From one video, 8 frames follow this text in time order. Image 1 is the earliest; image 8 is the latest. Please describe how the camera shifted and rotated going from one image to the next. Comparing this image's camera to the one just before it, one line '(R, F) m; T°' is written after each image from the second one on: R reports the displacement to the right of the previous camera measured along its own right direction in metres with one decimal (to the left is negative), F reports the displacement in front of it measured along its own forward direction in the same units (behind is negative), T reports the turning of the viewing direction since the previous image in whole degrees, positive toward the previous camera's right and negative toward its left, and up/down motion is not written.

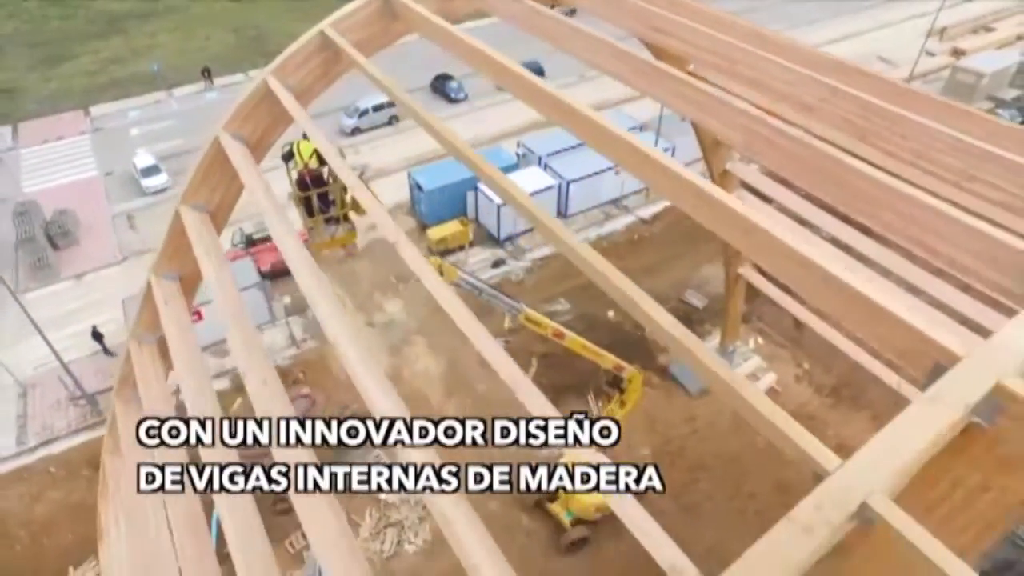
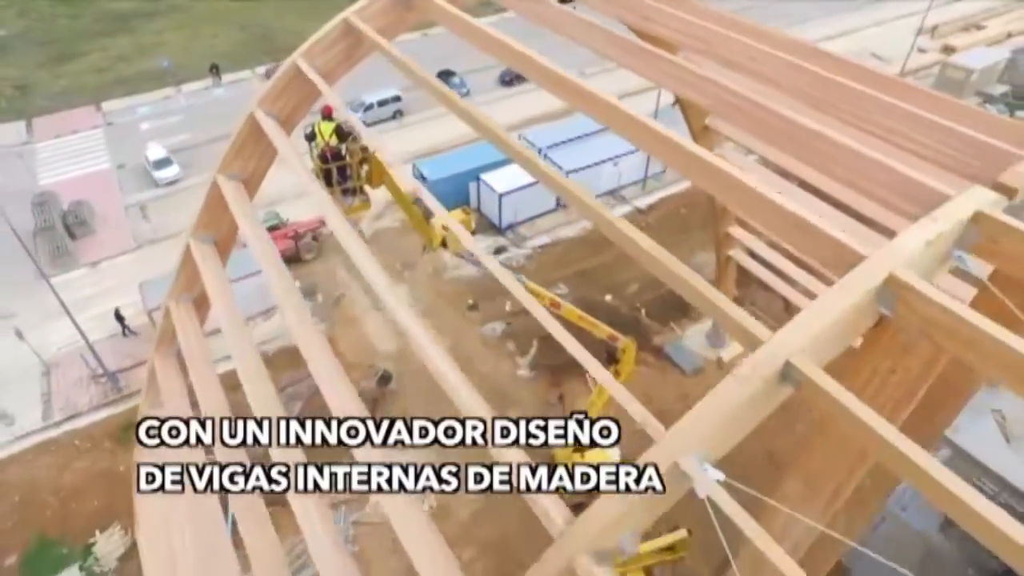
(0.0, -0.5) m; 0°
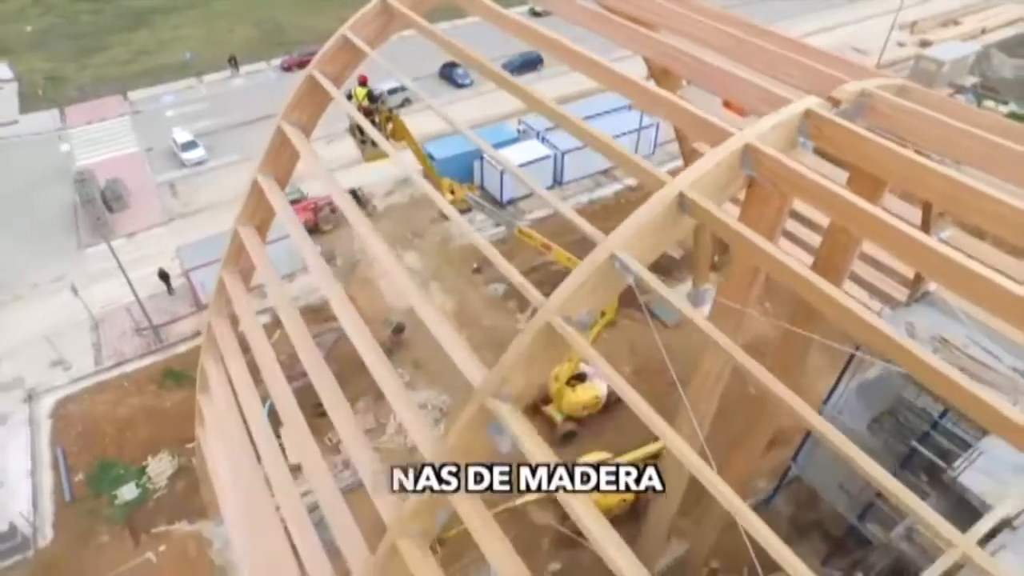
(0.0, -1.4) m; 0°
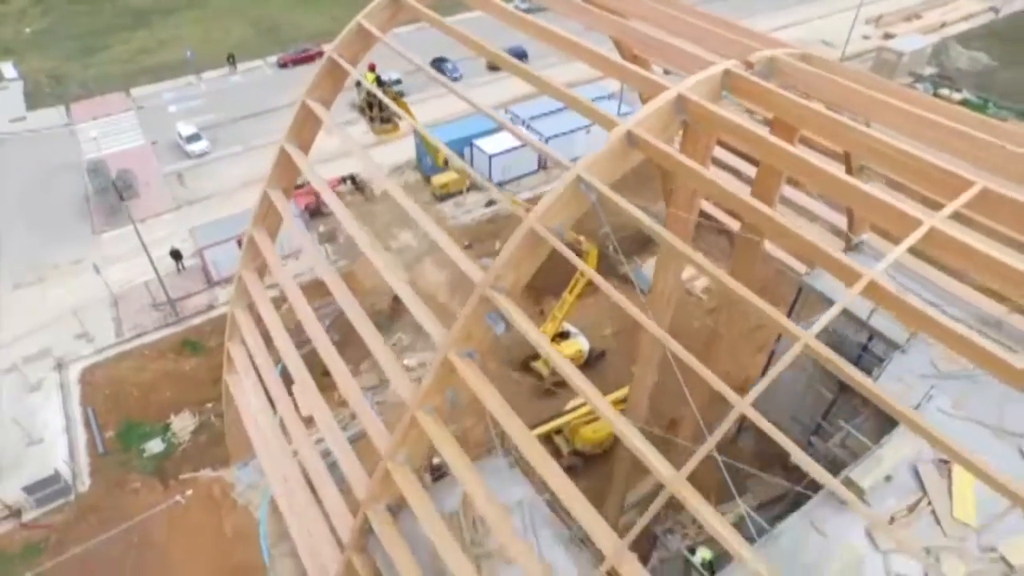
(0.0, -1.2) m; +1°
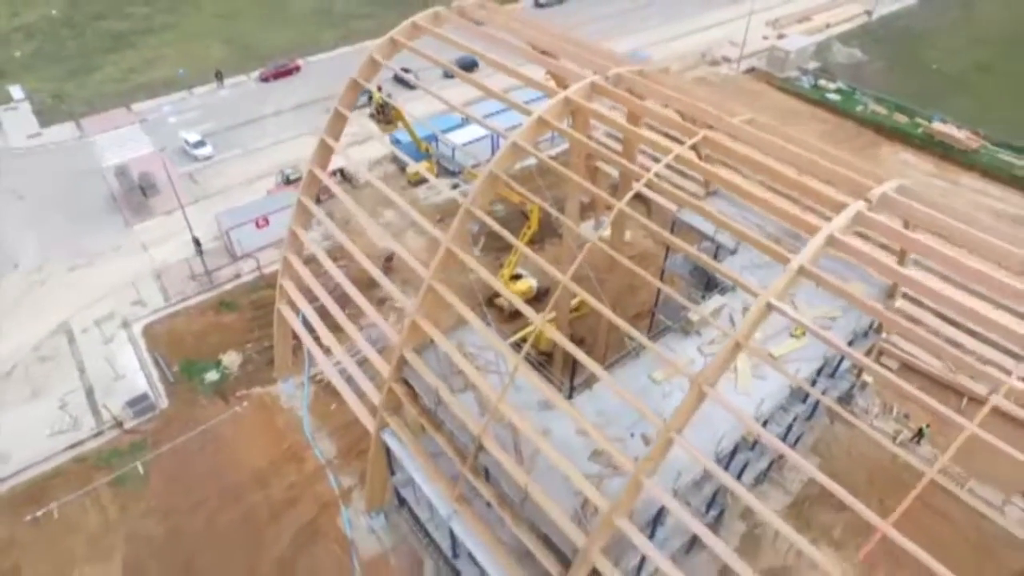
(-0.2, -4.1) m; +4°
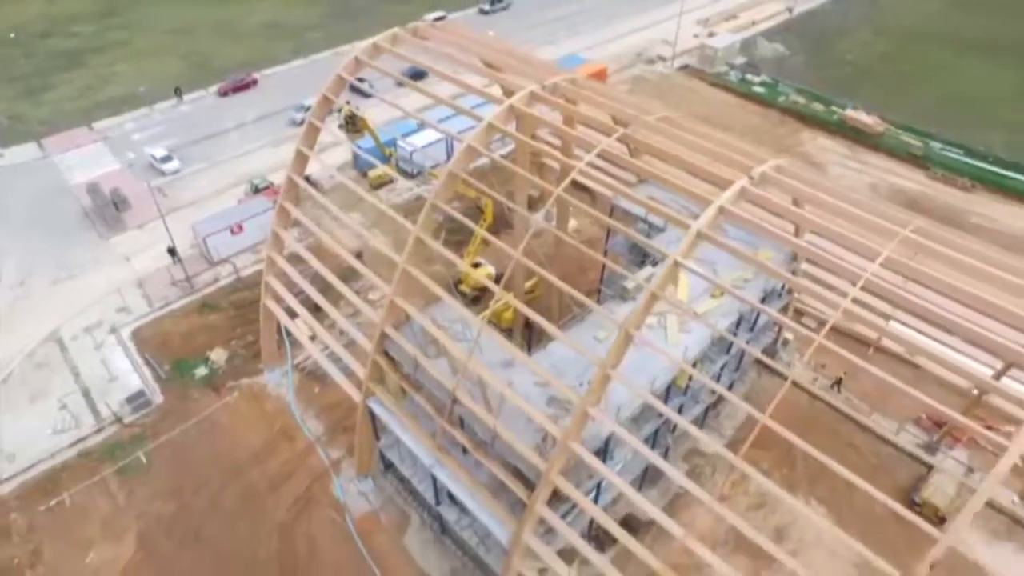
(0.0, -1.7) m; +3°
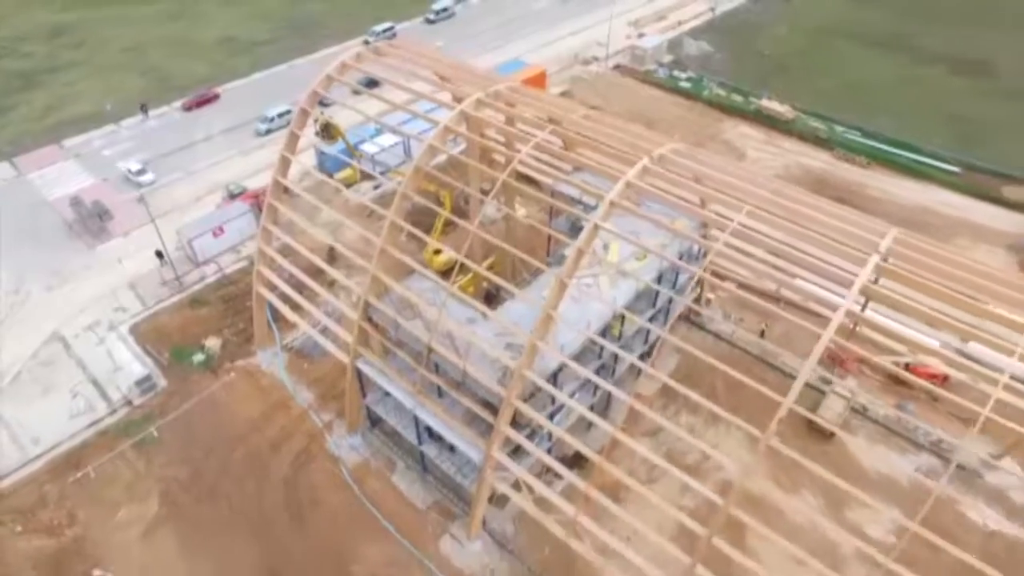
(0.0, -2.5) m; +4°
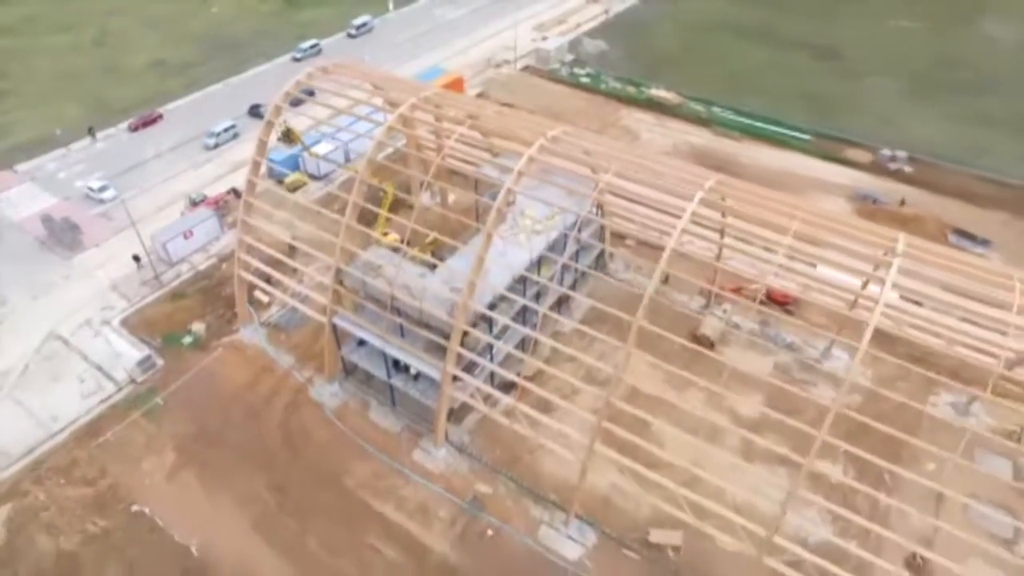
(-0.2, -4.0) m; +6°
